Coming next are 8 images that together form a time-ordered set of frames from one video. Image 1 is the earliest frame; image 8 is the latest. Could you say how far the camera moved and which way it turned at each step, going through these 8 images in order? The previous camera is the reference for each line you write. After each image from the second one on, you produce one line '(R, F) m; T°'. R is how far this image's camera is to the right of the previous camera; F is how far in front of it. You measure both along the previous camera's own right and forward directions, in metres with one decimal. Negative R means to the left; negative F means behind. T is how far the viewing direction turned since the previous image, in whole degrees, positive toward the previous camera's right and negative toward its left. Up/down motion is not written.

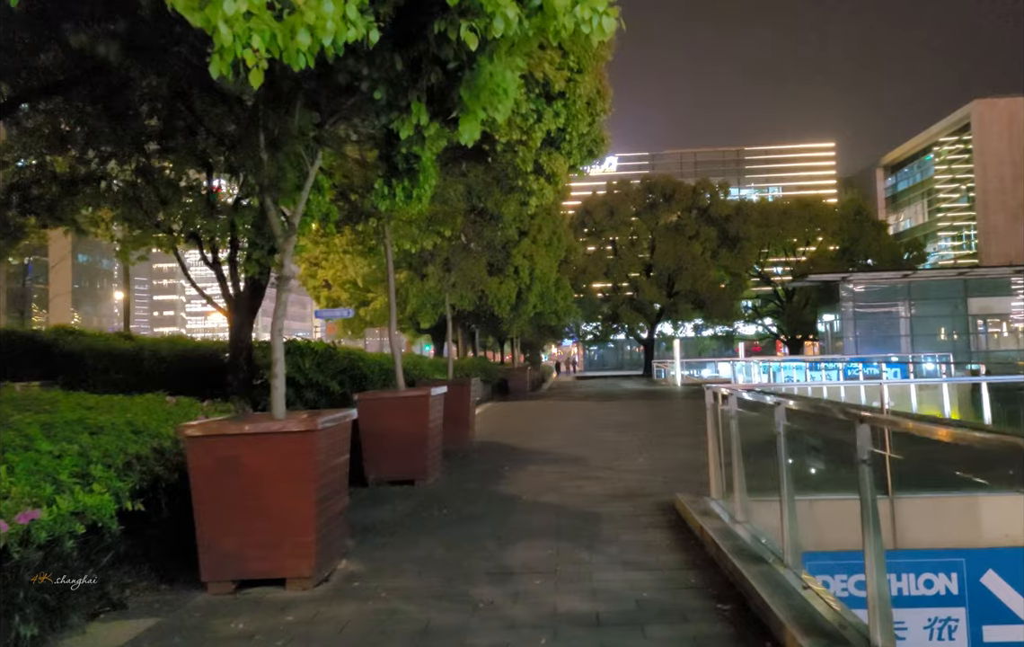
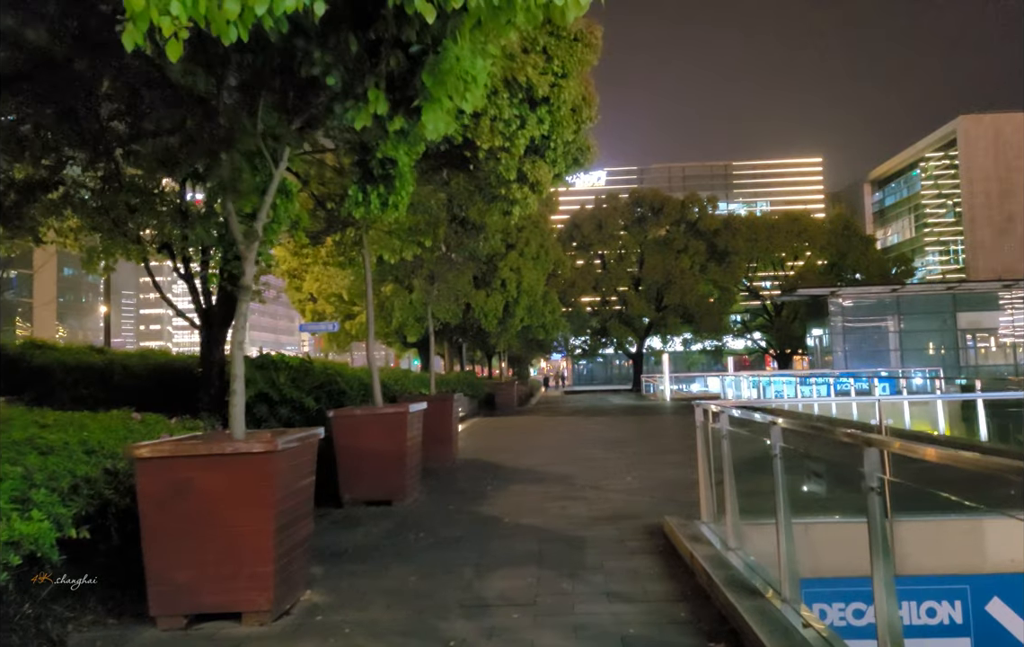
(+0.1, +0.4) m; +1°
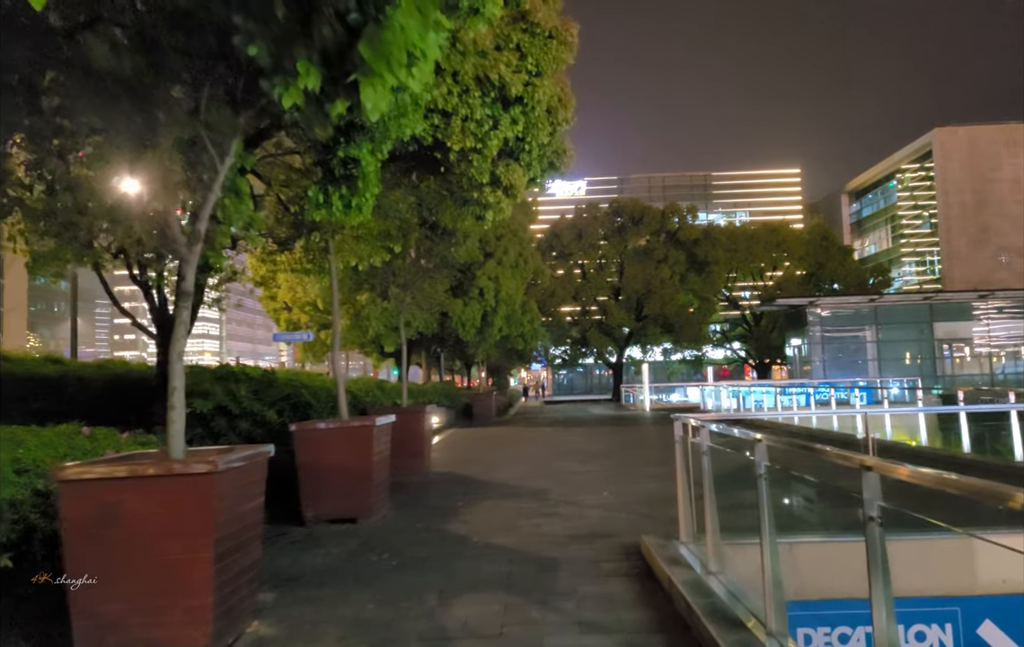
(+0.1, +0.4) m; +1°
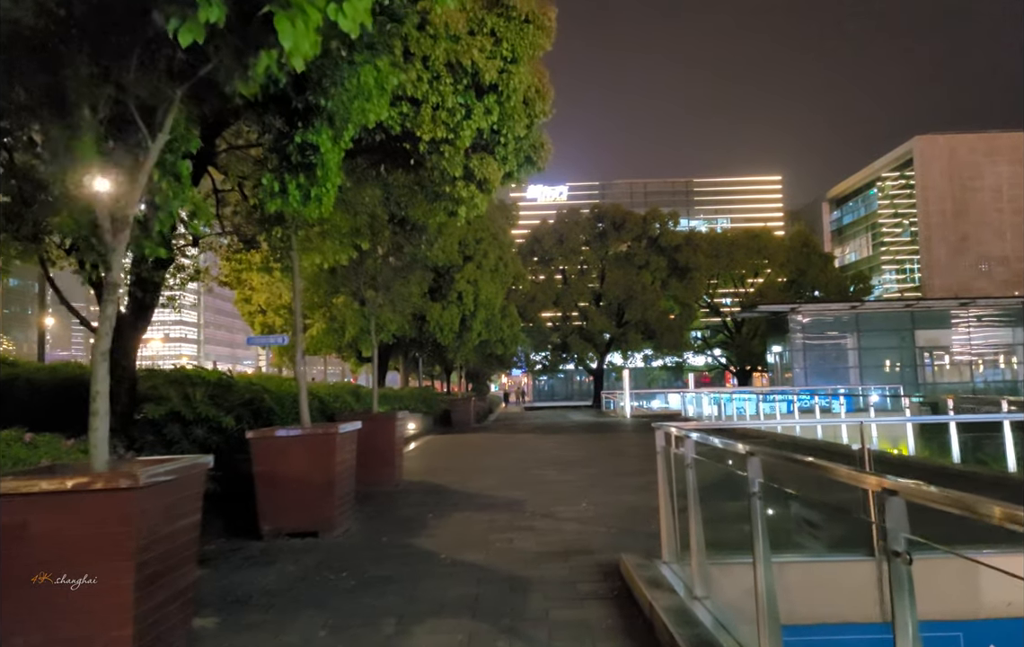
(+0.1, +0.5) m; +1°
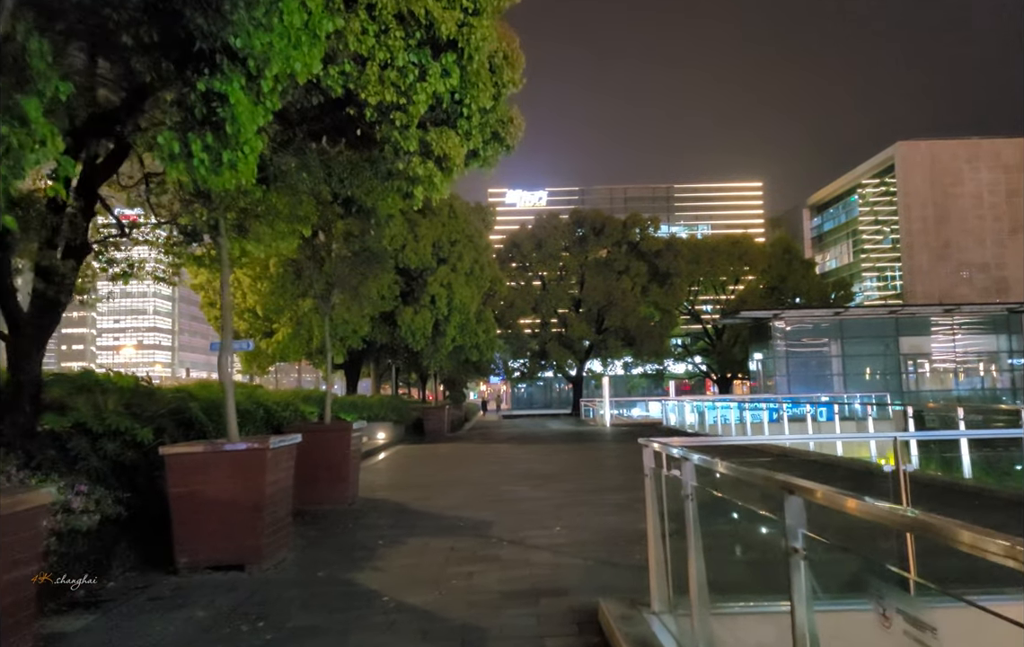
(+0.2, +1.2) m; +1°
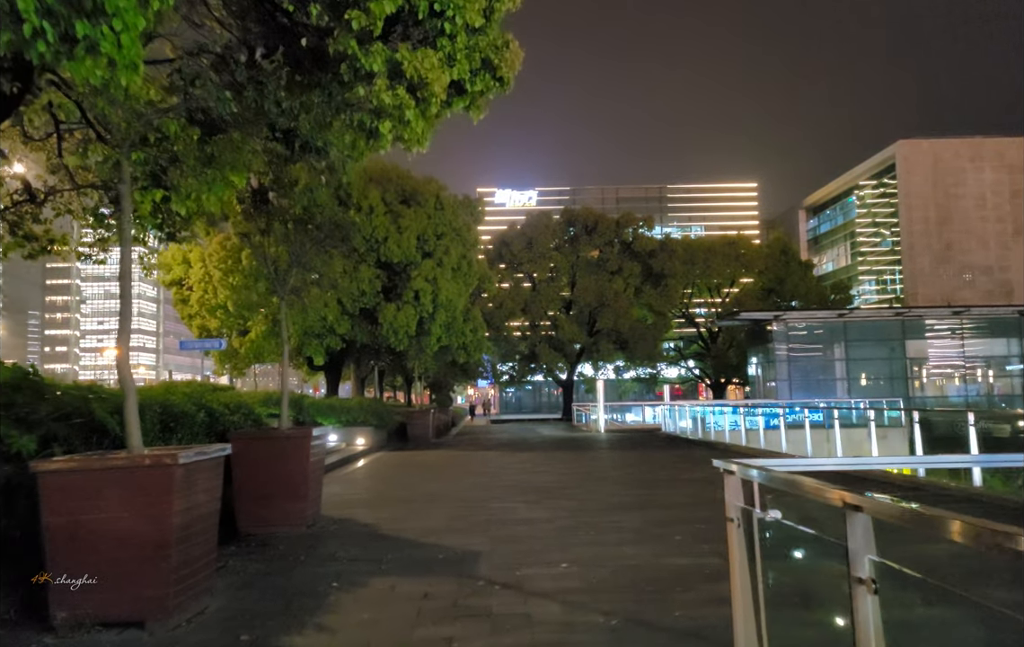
(0.0, +1.9) m; +1°
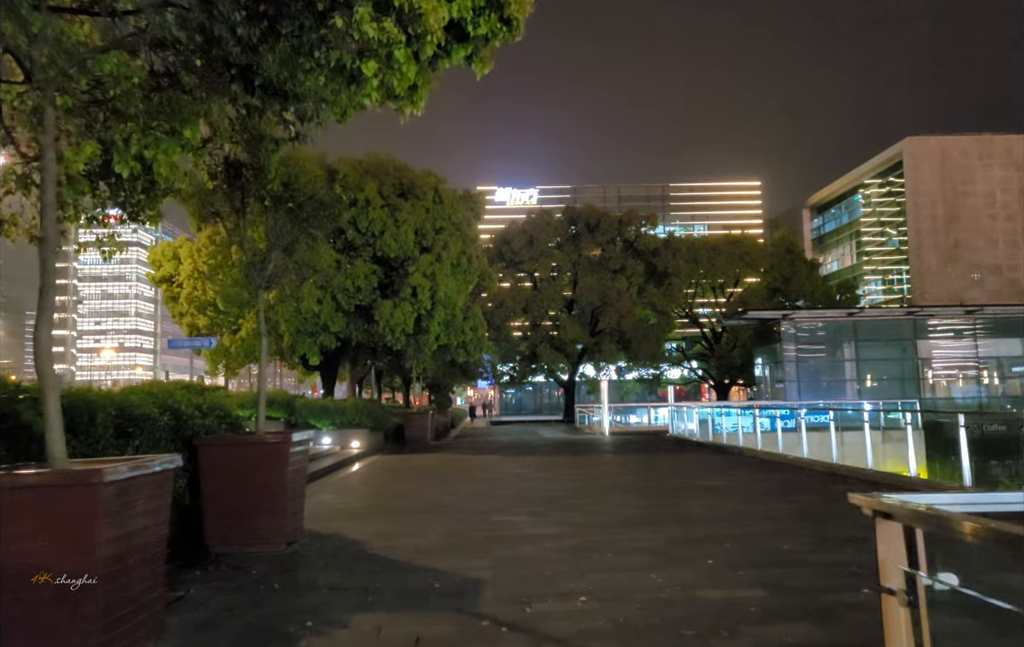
(-0.1, +1.1) m; 0°
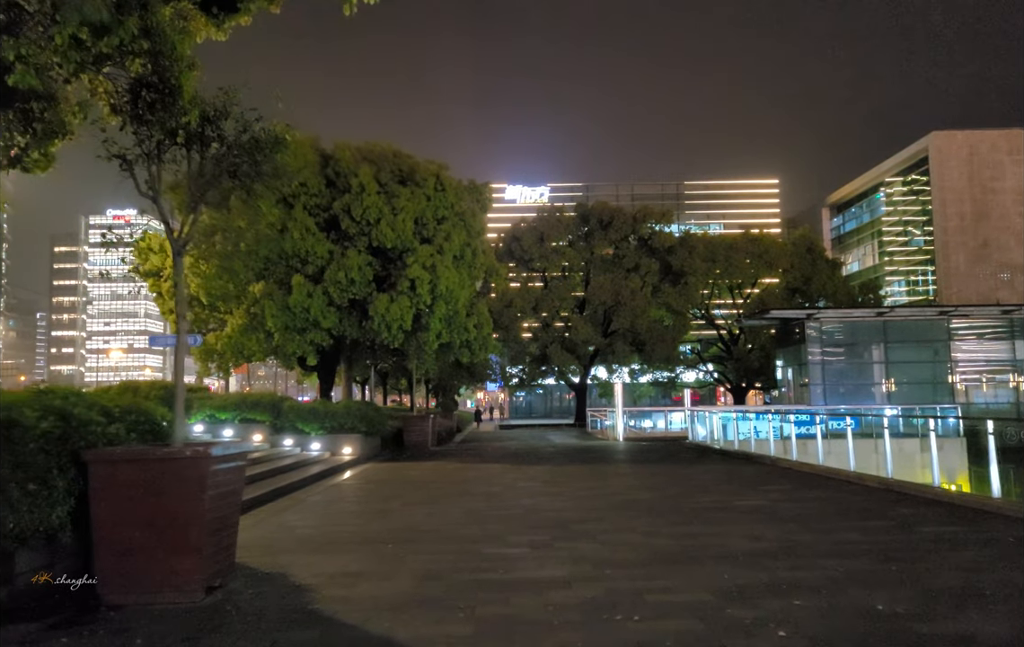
(+0.1, +2.0) m; -1°
